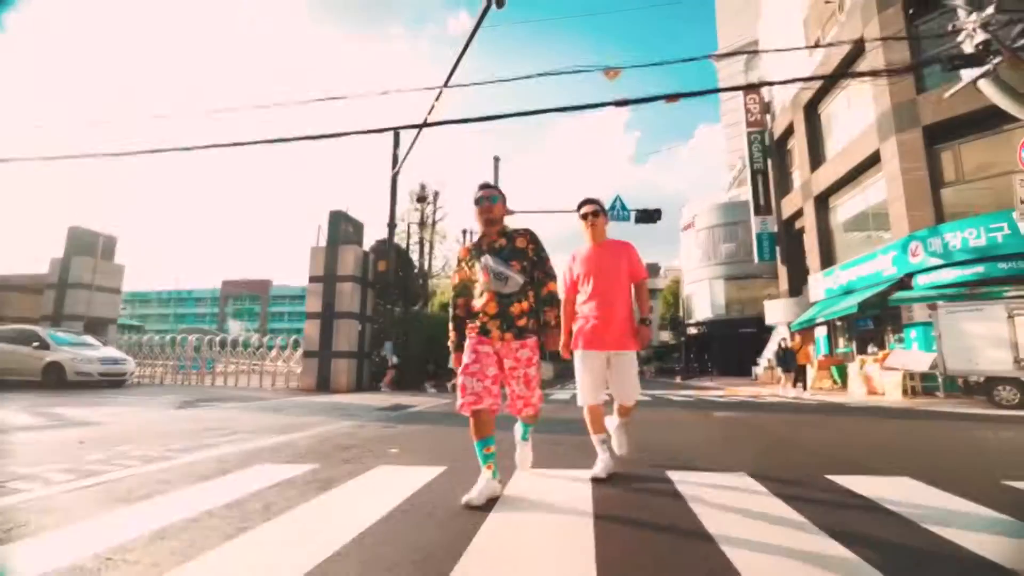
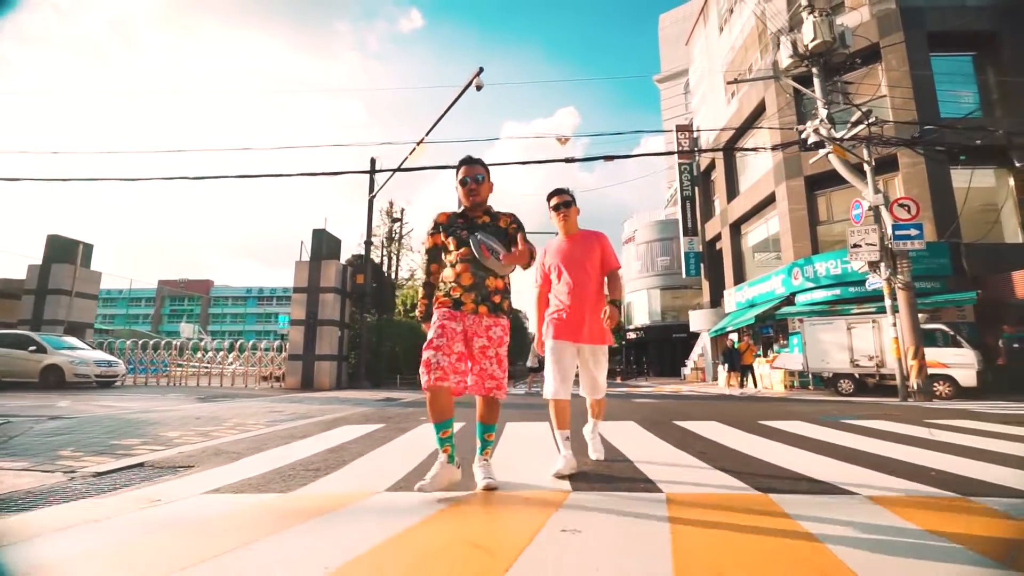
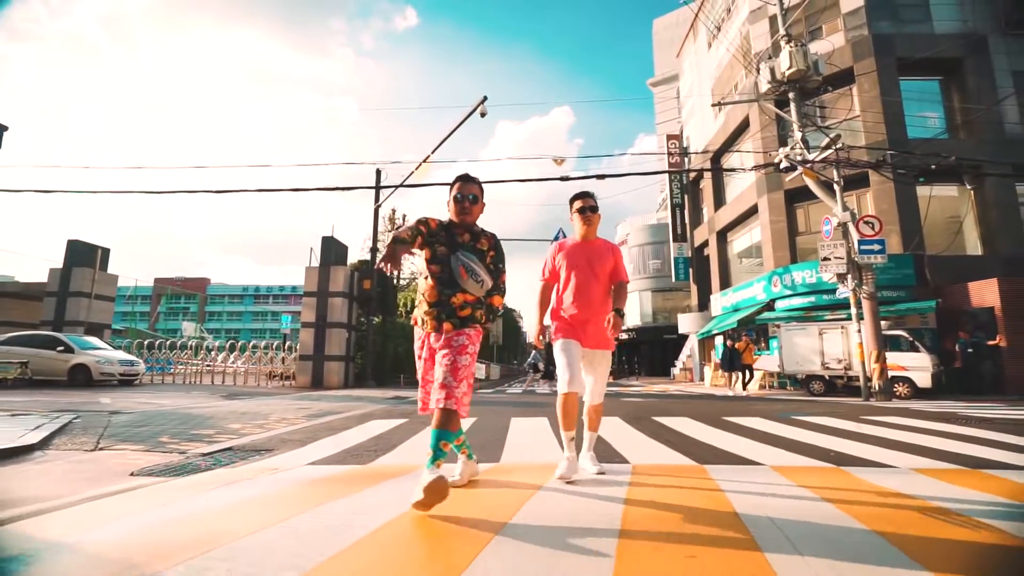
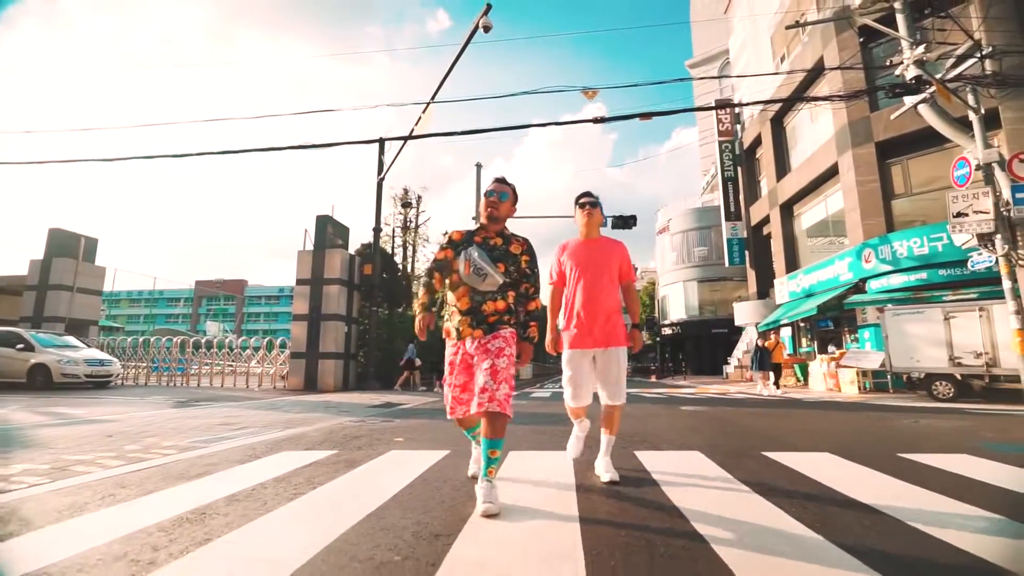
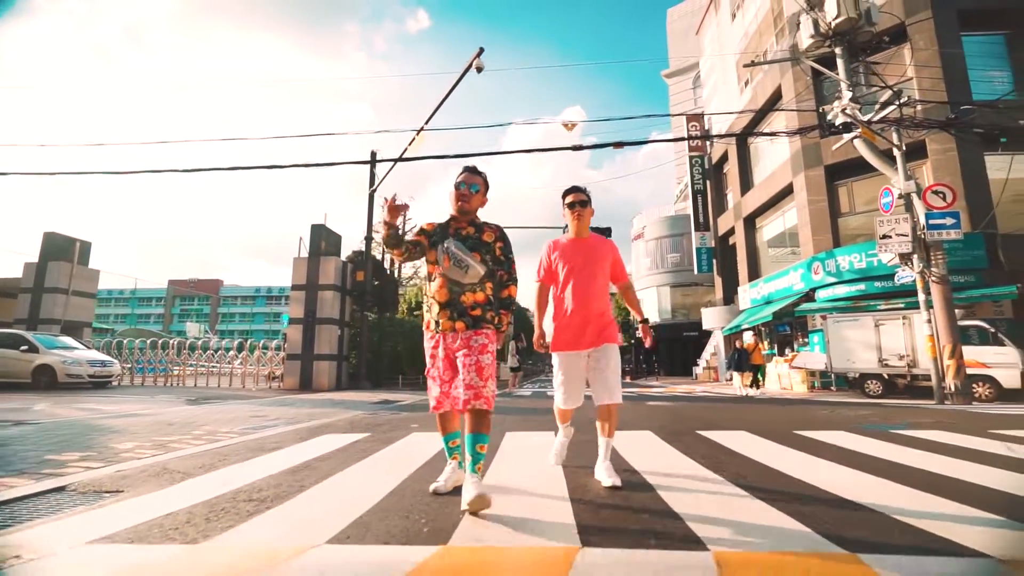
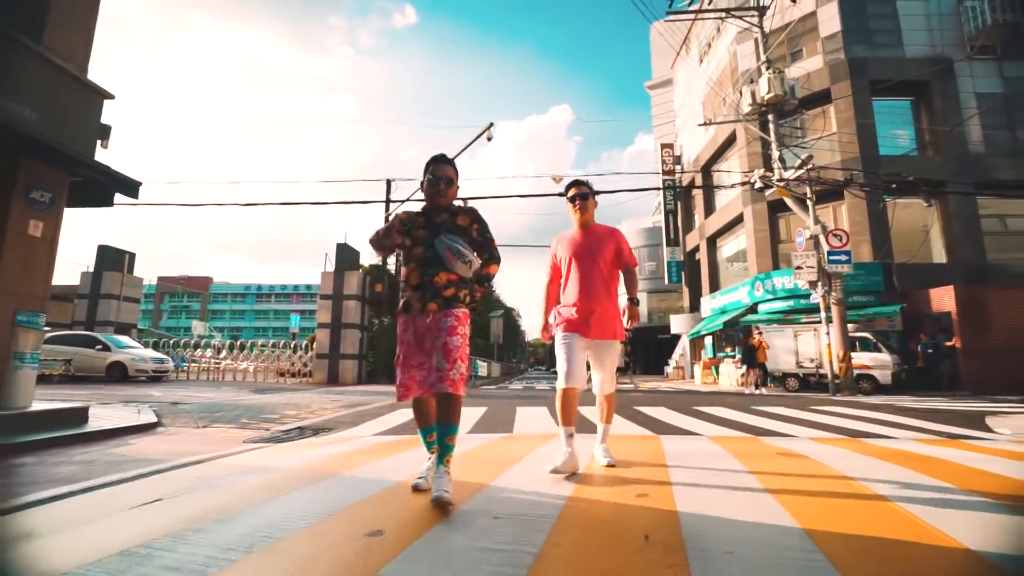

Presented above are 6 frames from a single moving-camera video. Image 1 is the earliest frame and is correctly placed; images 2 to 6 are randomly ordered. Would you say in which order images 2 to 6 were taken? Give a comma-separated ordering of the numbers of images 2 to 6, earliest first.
4, 5, 2, 3, 6
